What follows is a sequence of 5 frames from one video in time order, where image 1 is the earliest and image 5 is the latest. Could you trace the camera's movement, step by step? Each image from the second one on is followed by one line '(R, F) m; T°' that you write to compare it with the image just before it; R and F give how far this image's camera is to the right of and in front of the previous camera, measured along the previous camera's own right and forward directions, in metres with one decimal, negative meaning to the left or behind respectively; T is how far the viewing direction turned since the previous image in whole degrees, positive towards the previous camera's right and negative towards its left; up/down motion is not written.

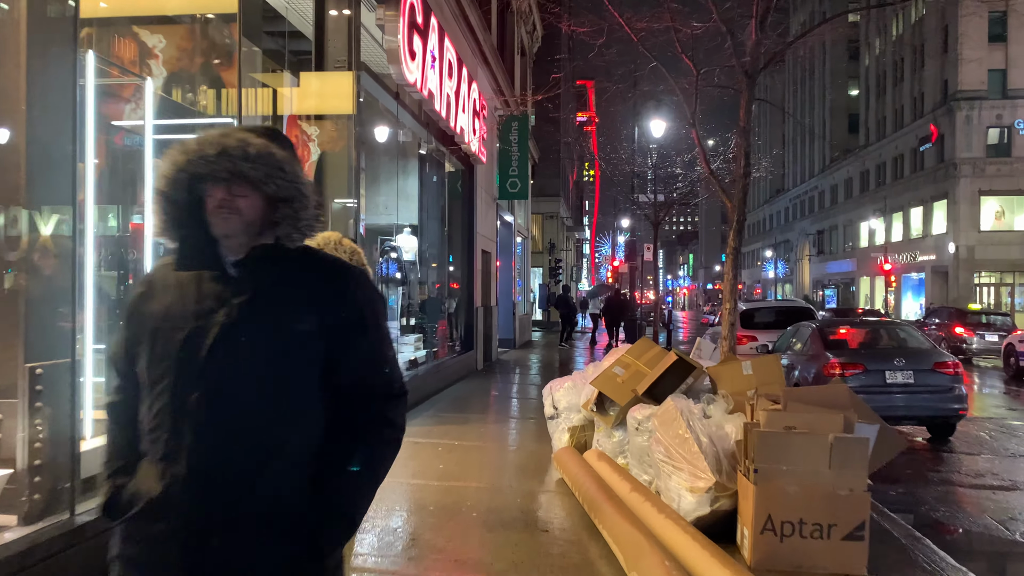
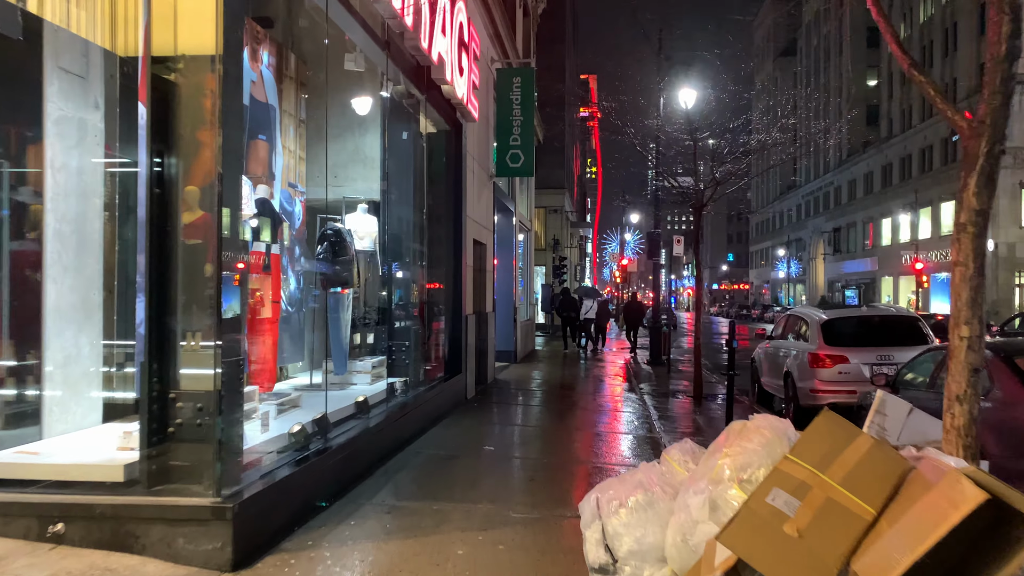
(0.0, +3.3) m; 0°
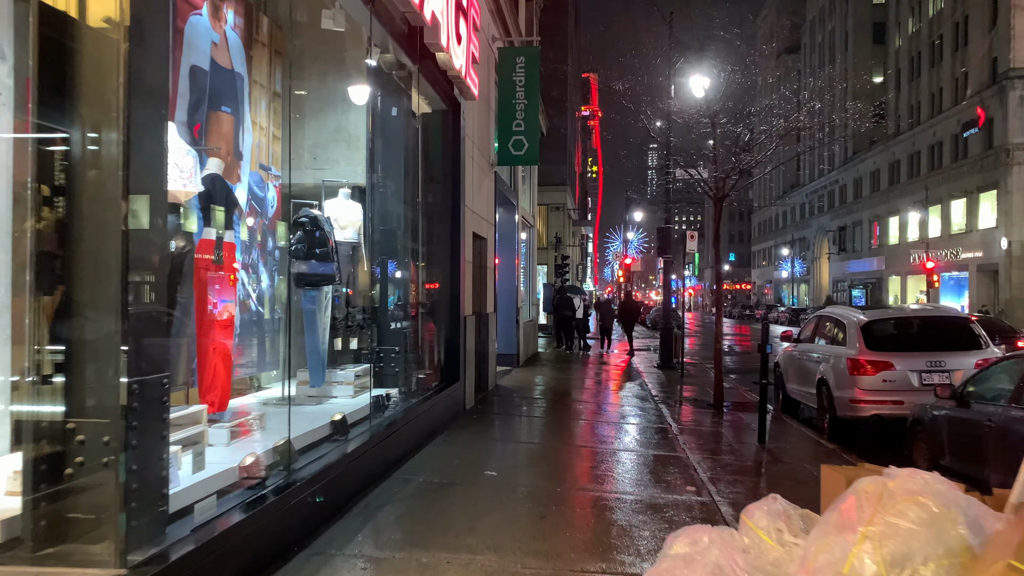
(0.0, +1.0) m; 0°
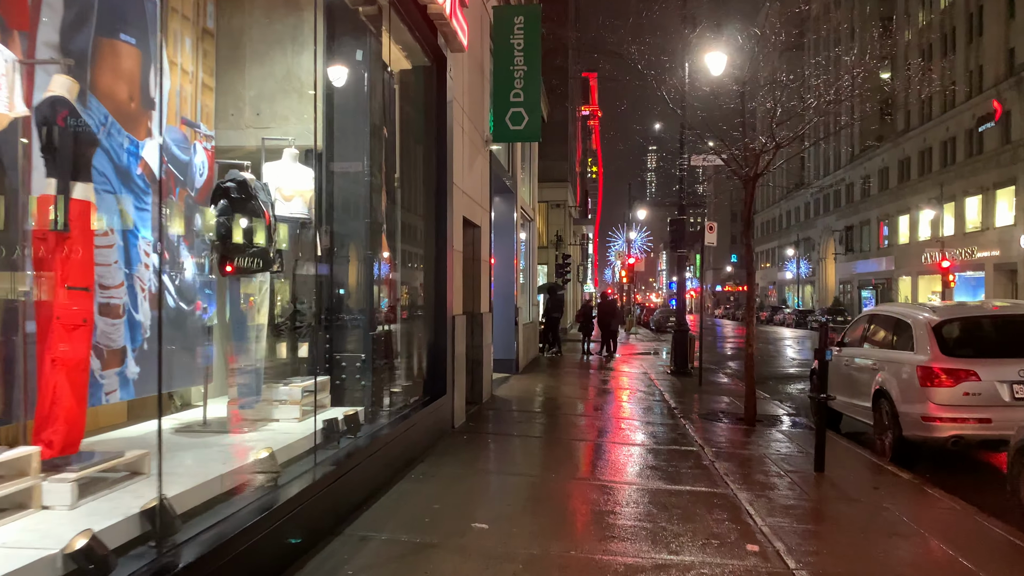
(0.0, +1.5) m; 0°
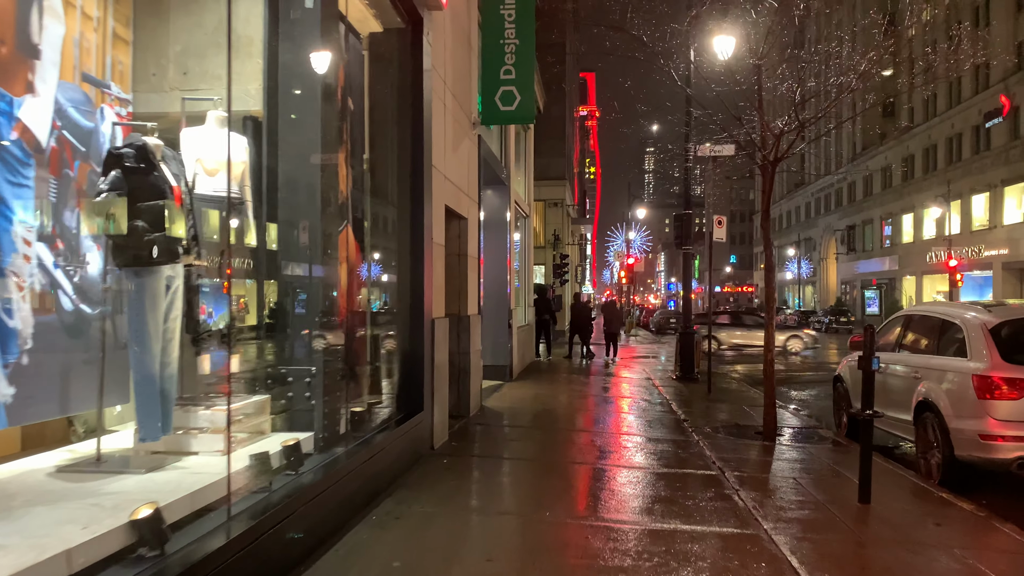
(+0.1, +1.0) m; 0°
